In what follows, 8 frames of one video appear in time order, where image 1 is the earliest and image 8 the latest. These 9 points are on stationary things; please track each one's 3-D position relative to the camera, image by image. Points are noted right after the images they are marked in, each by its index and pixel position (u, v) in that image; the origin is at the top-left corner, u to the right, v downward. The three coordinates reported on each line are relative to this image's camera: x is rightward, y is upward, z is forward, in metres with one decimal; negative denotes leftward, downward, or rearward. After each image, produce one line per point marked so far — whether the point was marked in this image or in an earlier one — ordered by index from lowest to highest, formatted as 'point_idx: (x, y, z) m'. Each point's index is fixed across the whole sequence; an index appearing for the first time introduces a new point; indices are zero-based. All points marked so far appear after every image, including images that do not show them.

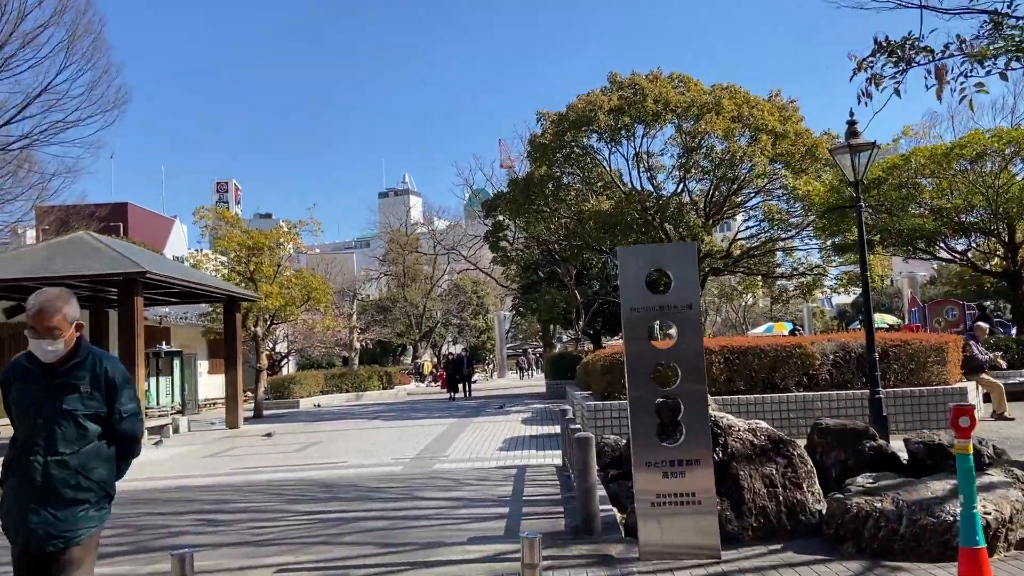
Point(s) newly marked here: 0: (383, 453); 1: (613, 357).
0: (-1.8, -2.3, +11.1) m
1: (+1.4, -0.9, +10.7) m
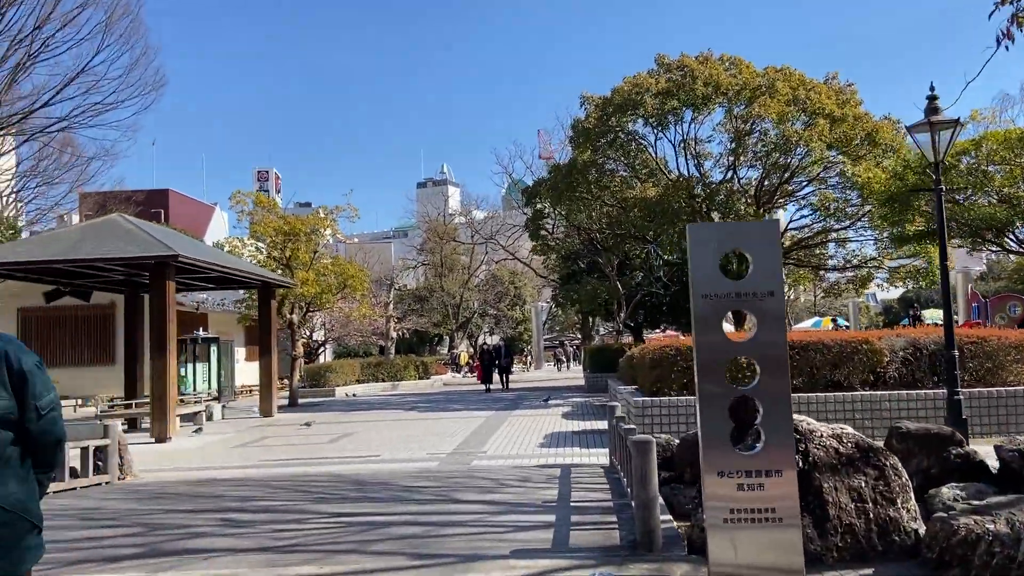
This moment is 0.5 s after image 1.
0: (-1.2, -2.1, +10.6) m
1: (+1.9, -0.8, +10.0) m
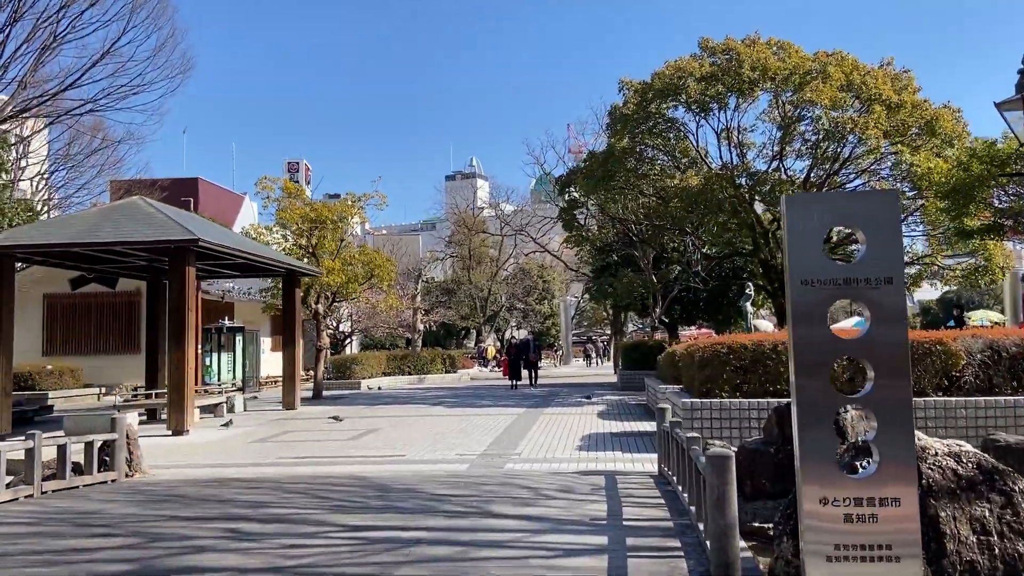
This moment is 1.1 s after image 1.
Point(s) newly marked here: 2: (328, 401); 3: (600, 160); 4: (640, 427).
0: (-0.8, -2.0, +9.9) m
1: (+2.3, -0.7, +9.2) m
2: (-4.5, -2.7, +19.3) m
3: (+2.1, +3.1, +19.1) m
4: (+1.8, -2.0, +11.4) m
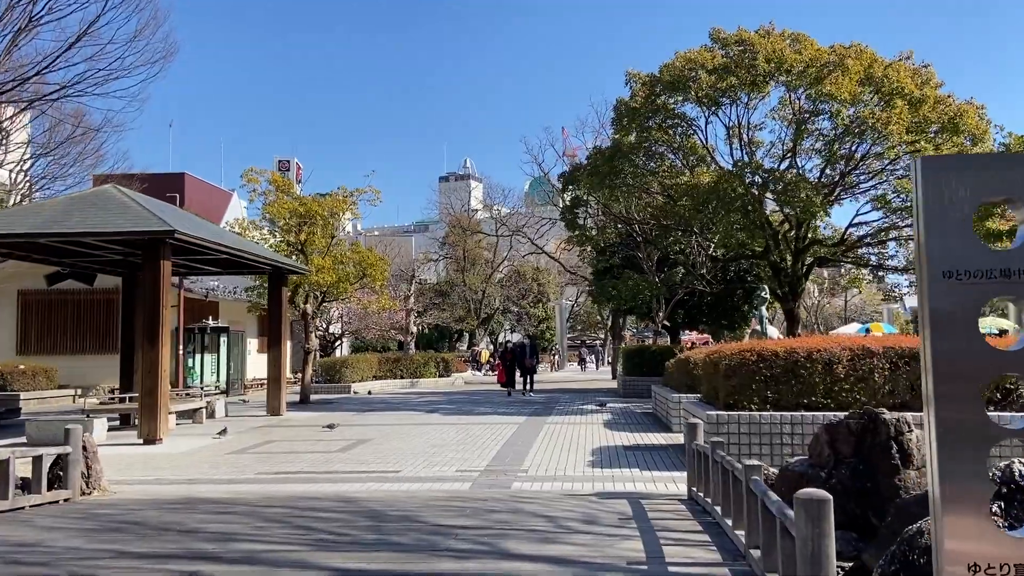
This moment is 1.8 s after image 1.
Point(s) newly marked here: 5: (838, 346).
0: (-0.8, -2.0, +9.0) m
1: (+2.4, -0.7, +8.3) m
2: (-4.5, -2.7, +18.3) m
3: (+2.1, +3.0, +18.2) m
4: (+1.9, -2.0, +10.5) m
5: (+3.3, -0.6, +8.2) m
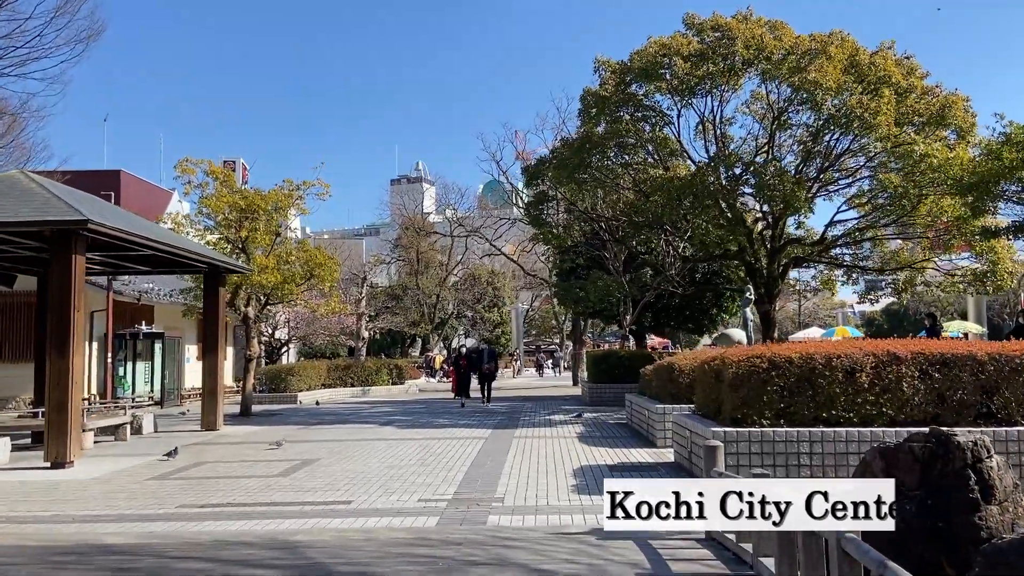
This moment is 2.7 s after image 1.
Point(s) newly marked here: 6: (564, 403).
0: (-1.0, -1.9, +7.7) m
1: (+2.2, -0.7, +7.2) m
2: (-5.3, -2.8, +16.8) m
3: (+1.3, +3.0, +17.1) m
4: (+1.5, -2.0, +9.4) m
5: (+3.1, -0.6, +7.1) m
6: (+1.3, -2.9, +19.9) m
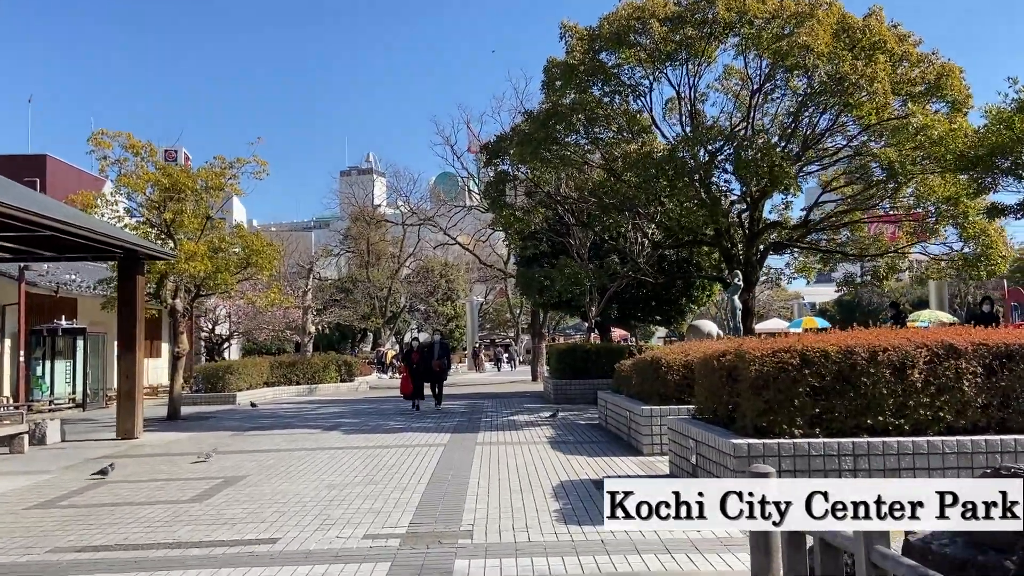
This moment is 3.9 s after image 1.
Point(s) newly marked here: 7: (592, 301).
0: (-1.3, -1.8, +6.1) m
1: (+2.0, -0.5, +5.8) m
2: (-6.1, -2.5, +15.0) m
3: (+0.5, +3.2, +15.6) m
4: (+1.2, -1.8, +8.0) m
5: (+2.9, -0.4, +5.8) m
6: (+0.4, -2.6, +18.5) m
7: (+2.0, -0.3, +19.5) m
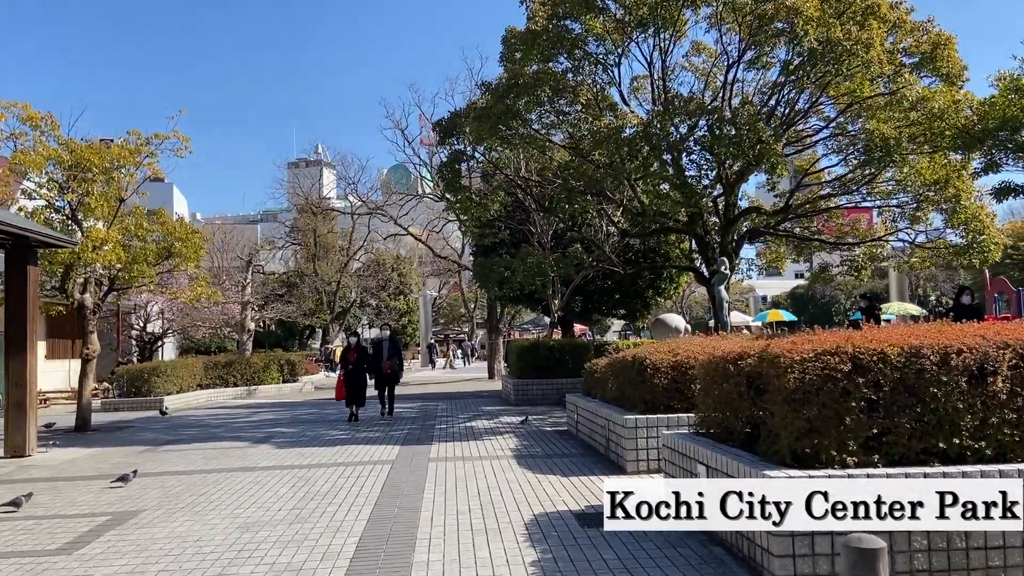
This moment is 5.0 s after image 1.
0: (-1.5, -1.7, +4.6) m
1: (+1.7, -0.4, +4.5) m
2: (-6.8, -2.4, +13.1) m
3: (-0.3, +3.4, +14.1) m
4: (+0.8, -1.7, +6.6) m
5: (+2.7, -0.3, +4.5) m
6: (-0.6, -2.4, +17.0) m
7: (+1.0, -0.1, +18.1) m
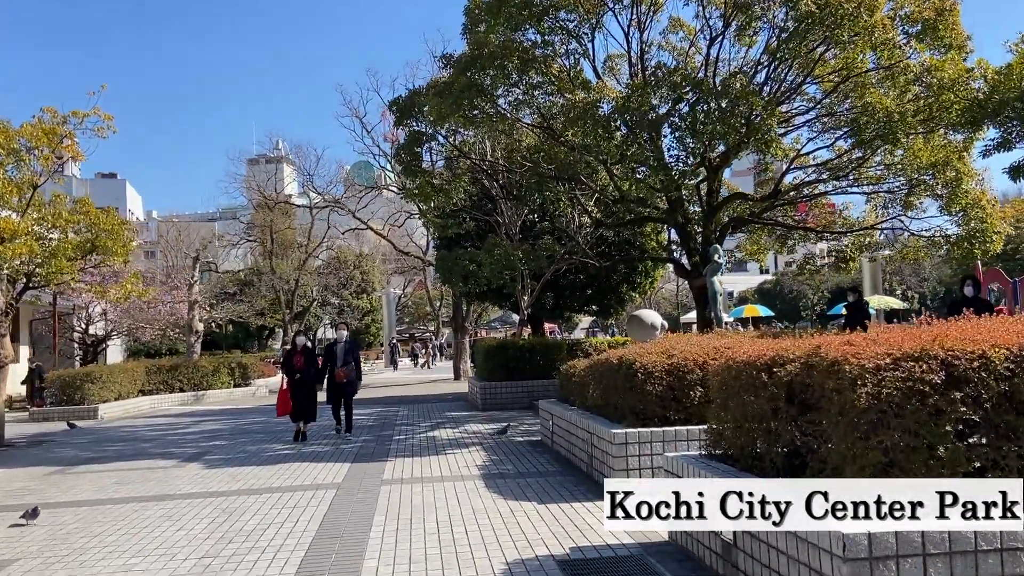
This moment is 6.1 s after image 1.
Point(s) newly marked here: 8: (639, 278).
0: (-1.6, -1.6, +3.2) m
1: (+1.6, -0.3, +3.3) m
2: (-7.3, -2.4, +11.6) m
3: (-0.9, +3.5, +12.8) m
4: (+0.6, -1.6, +5.3) m
5: (+2.5, -0.2, +3.3) m
6: (-1.2, -2.3, +15.7) m
7: (+0.3, 0.0, +16.9) m
8: (+2.9, +0.2, +17.8) m
